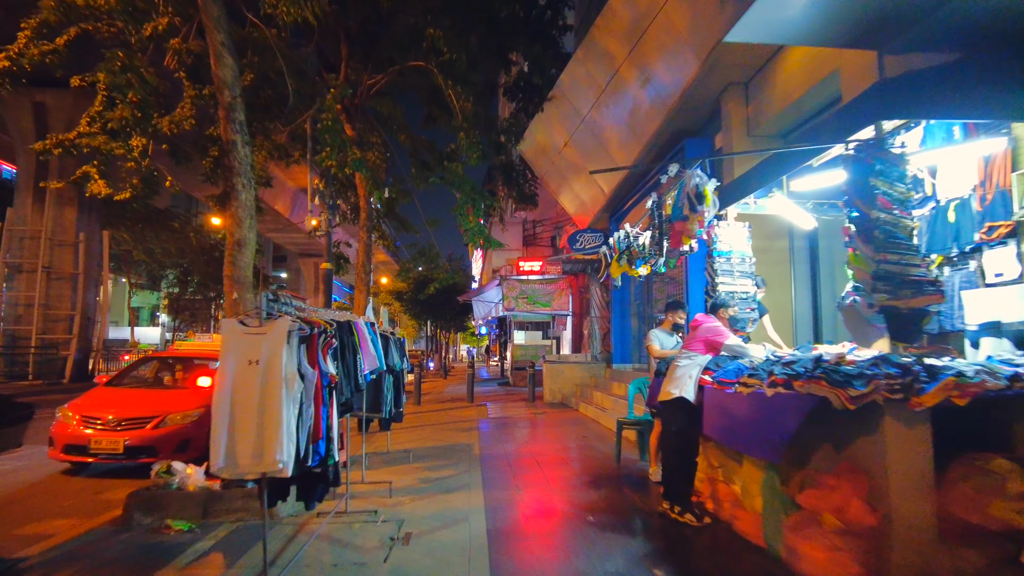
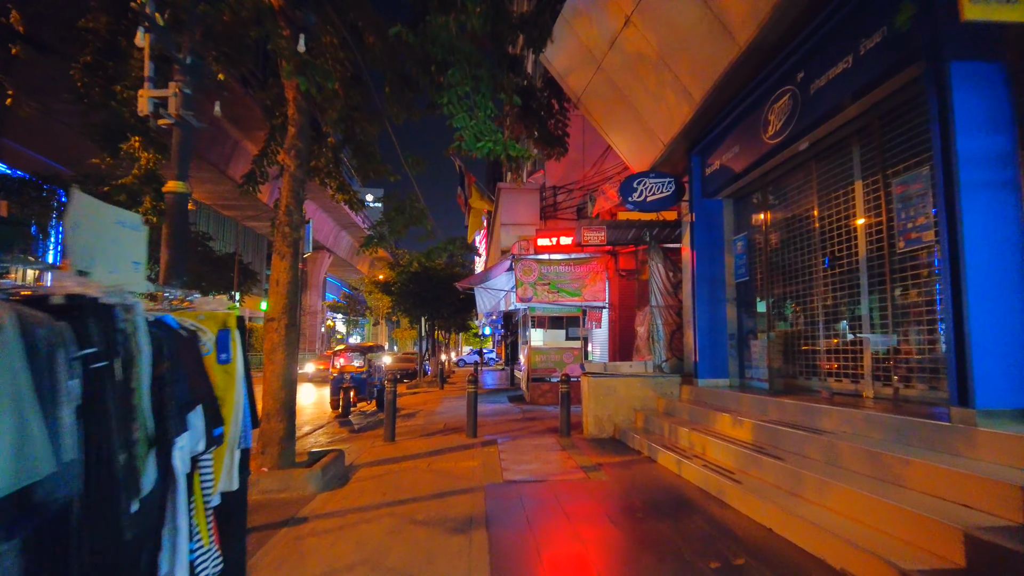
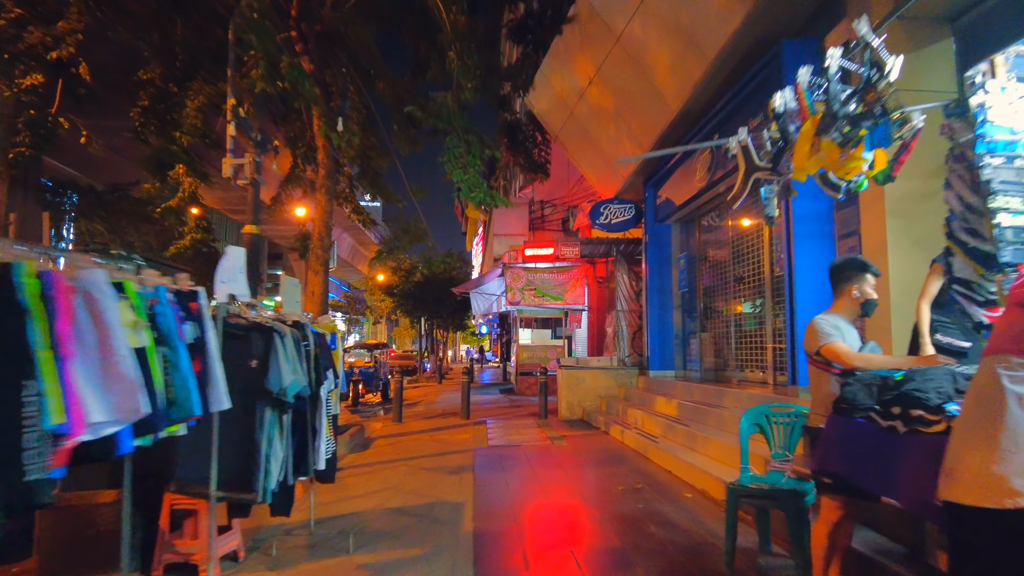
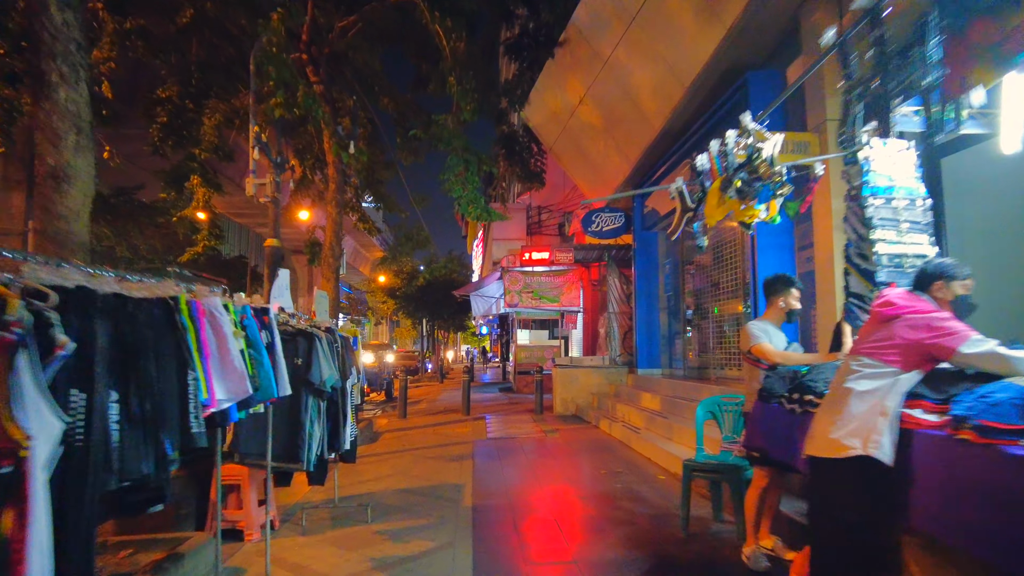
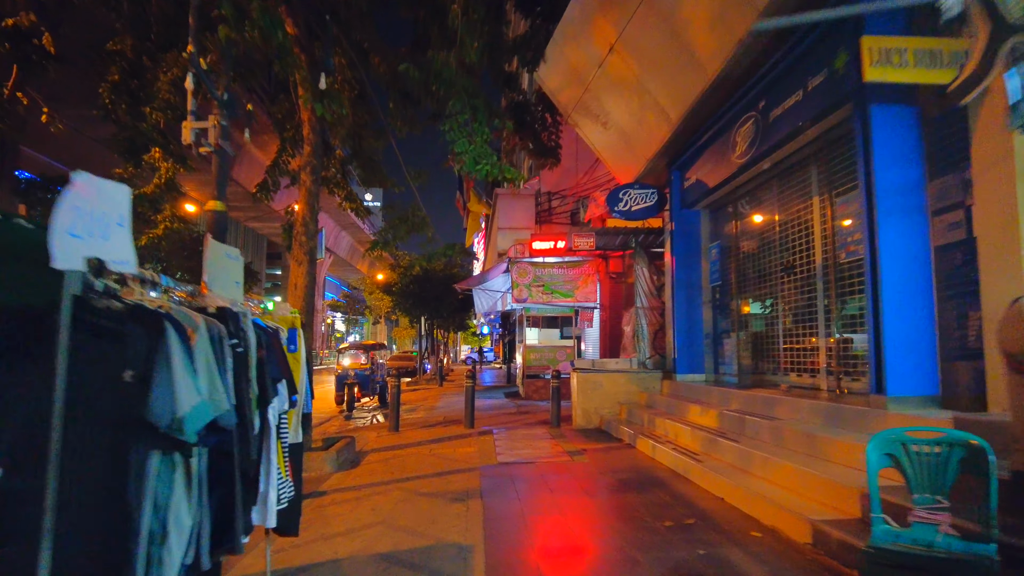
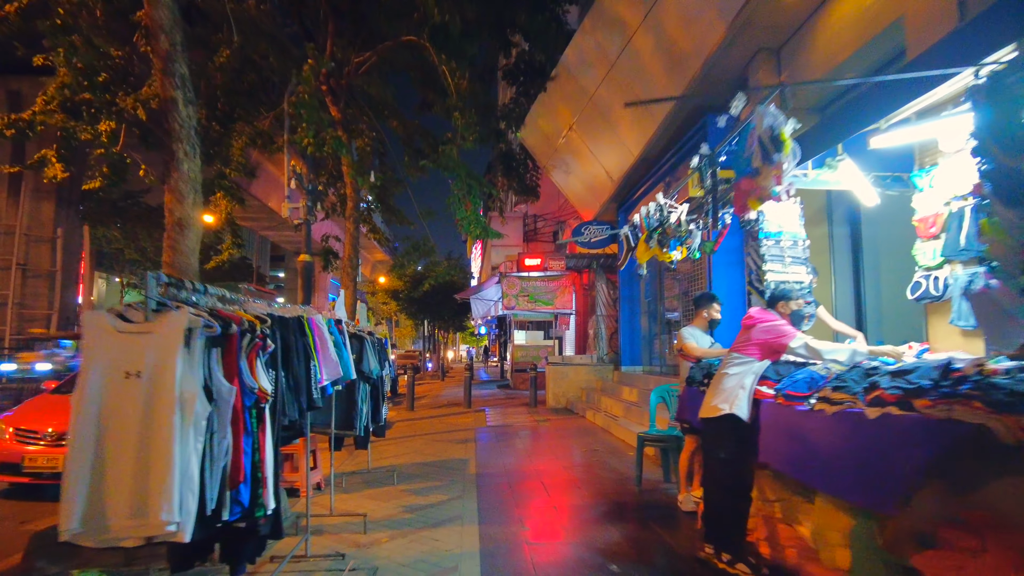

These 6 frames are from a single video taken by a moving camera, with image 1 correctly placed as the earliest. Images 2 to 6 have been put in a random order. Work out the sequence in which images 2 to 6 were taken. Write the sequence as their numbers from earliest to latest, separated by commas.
6, 4, 3, 5, 2
